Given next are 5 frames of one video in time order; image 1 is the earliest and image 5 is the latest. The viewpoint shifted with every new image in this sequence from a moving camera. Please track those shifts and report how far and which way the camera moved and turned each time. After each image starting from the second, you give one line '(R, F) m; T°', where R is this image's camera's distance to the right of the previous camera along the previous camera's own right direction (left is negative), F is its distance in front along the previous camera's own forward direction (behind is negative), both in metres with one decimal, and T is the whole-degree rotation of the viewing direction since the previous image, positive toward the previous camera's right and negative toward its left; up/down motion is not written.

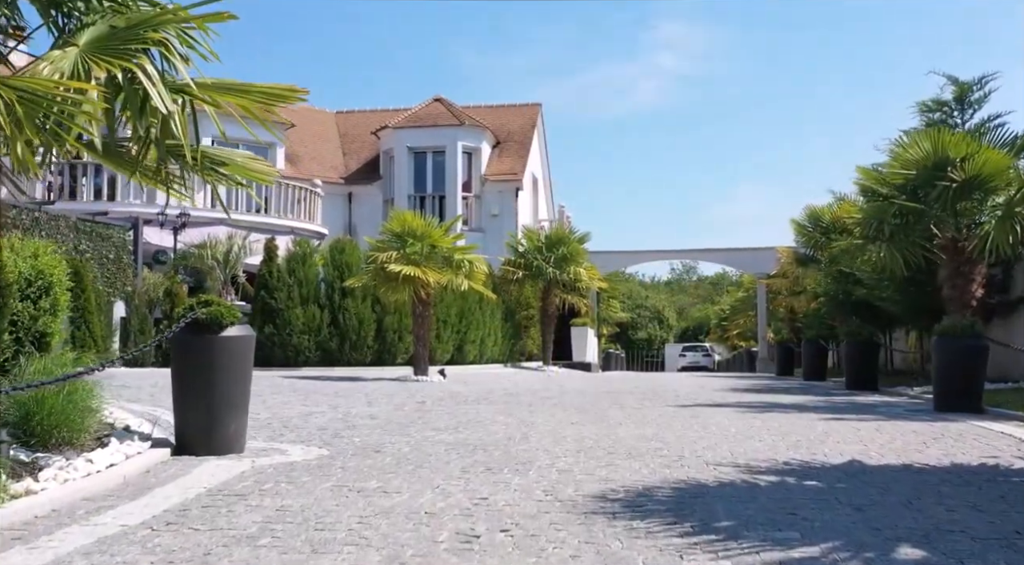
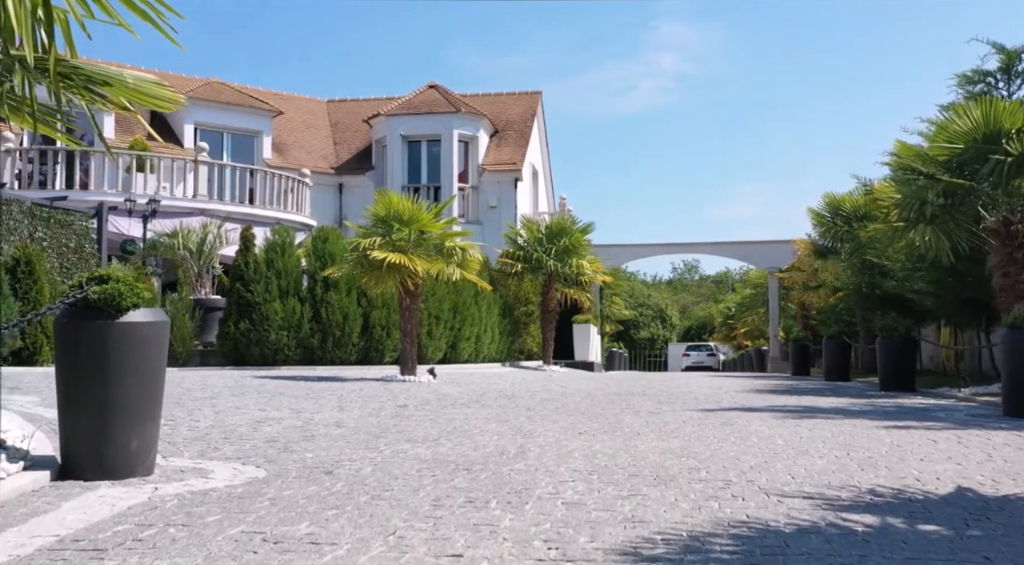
(+0.1, +1.8) m; 0°
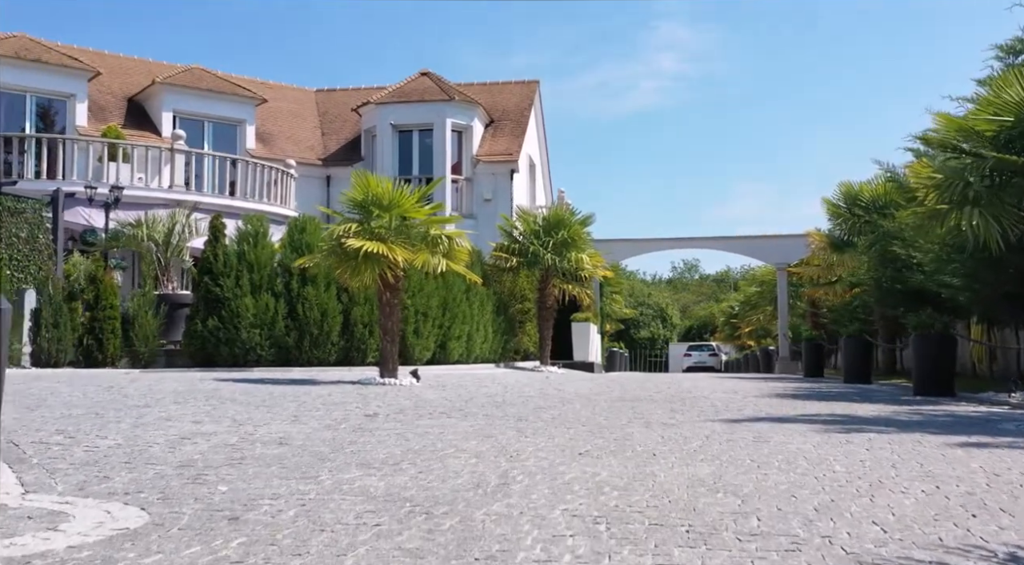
(+0.1, +1.7) m; 0°
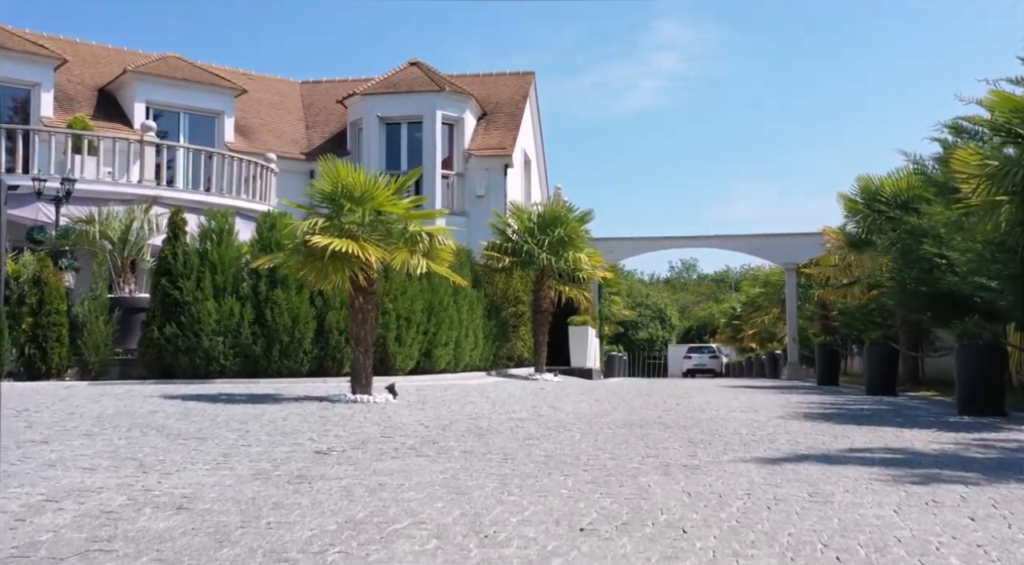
(+0.1, +1.8) m; 0°
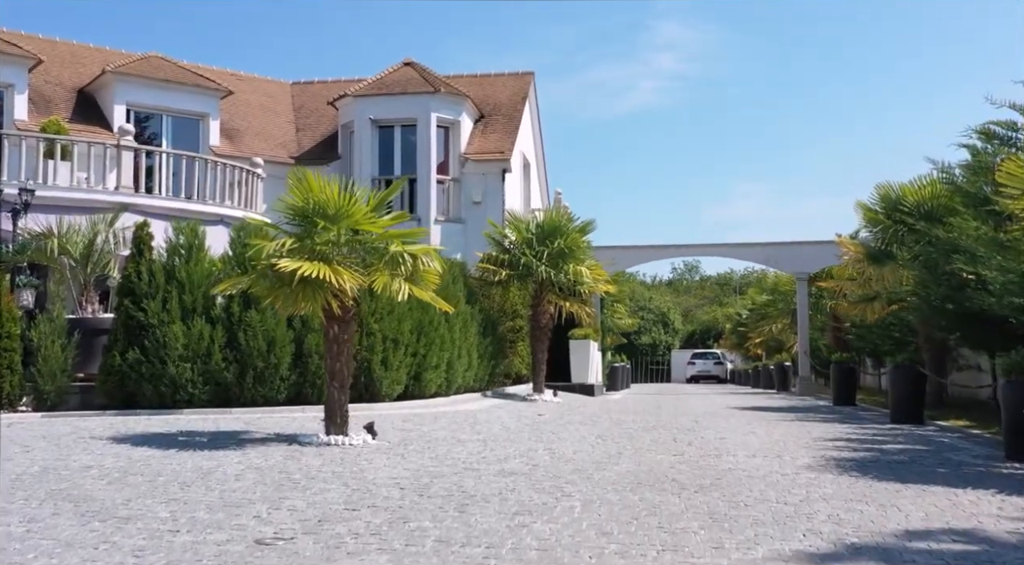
(+0.1, +1.4) m; 0°
